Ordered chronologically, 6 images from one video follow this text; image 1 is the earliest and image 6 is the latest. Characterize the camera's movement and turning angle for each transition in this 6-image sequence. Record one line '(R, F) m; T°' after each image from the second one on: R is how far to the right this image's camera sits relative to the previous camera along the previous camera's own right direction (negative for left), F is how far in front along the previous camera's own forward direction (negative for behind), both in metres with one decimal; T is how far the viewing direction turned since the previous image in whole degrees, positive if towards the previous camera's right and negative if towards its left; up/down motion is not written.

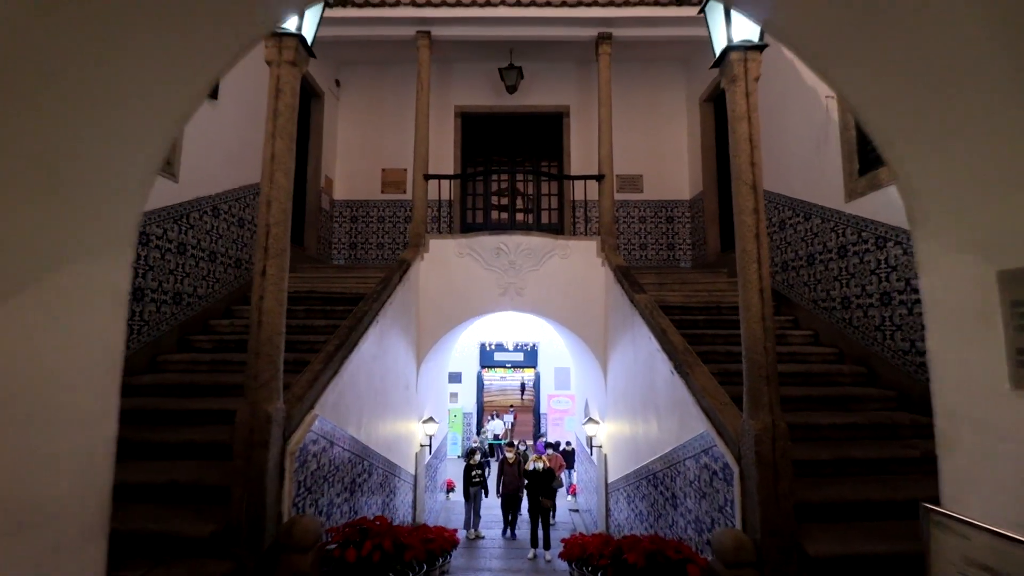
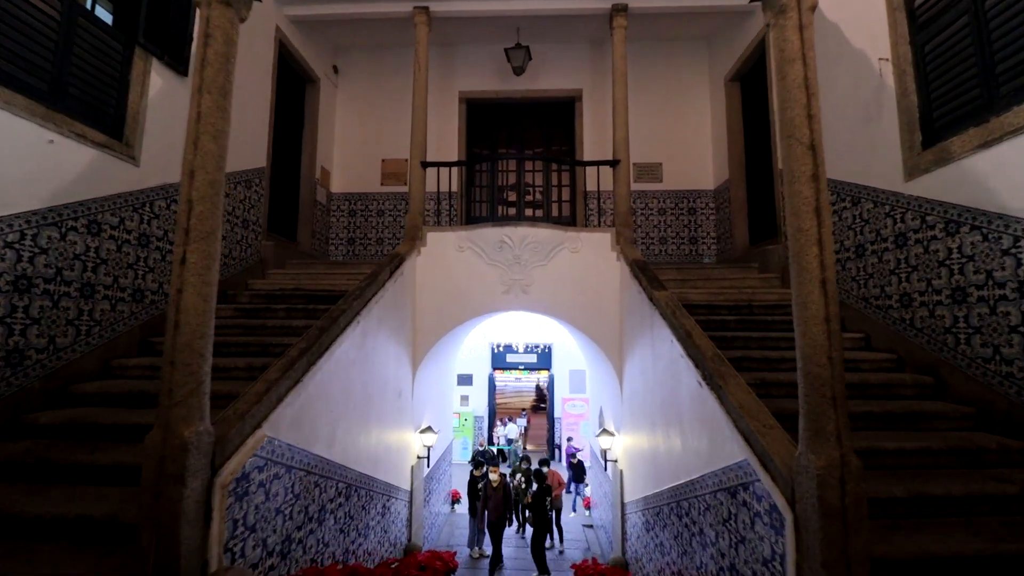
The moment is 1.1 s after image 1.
(+0.1, +0.5) m; -2°
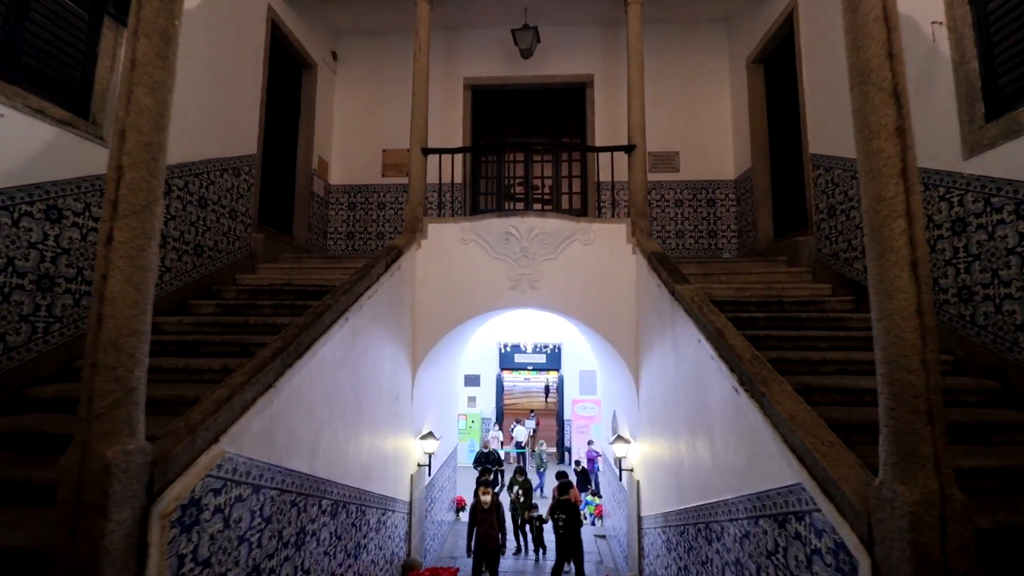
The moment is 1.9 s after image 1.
(0.0, +0.3) m; -1°
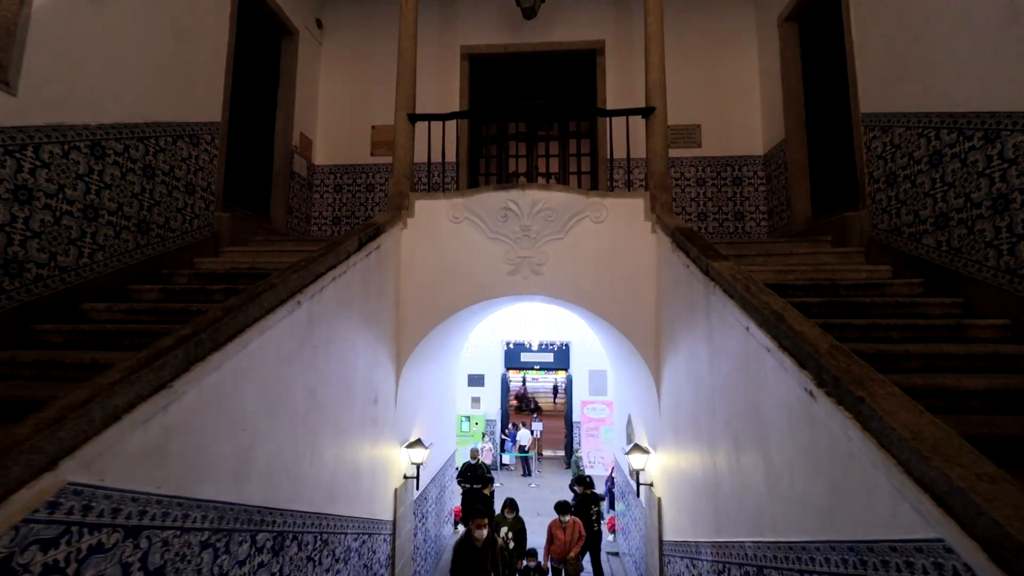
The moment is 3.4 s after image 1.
(+0.1, +0.6) m; -1°
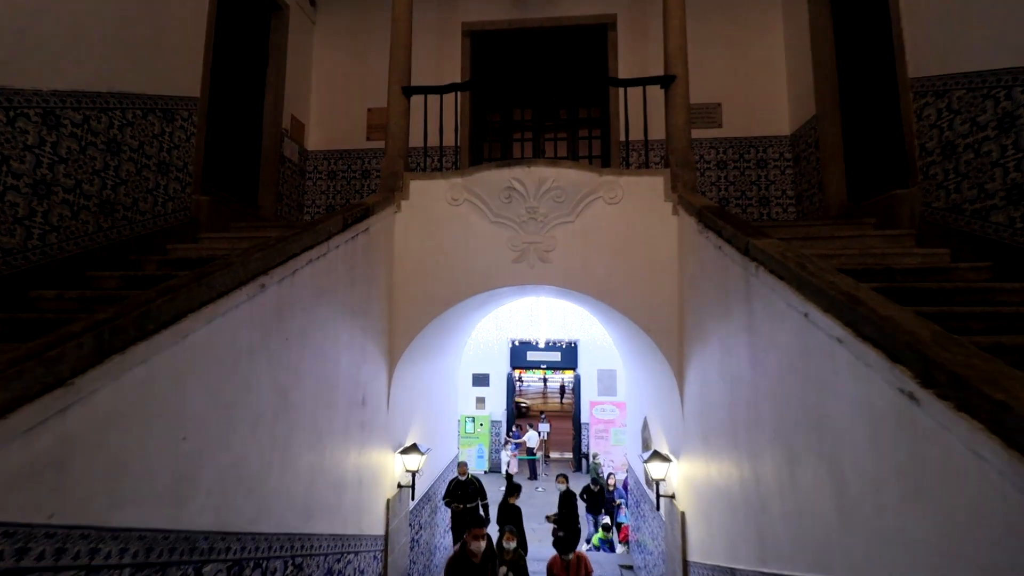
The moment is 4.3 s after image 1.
(0.0, +0.4) m; -1°
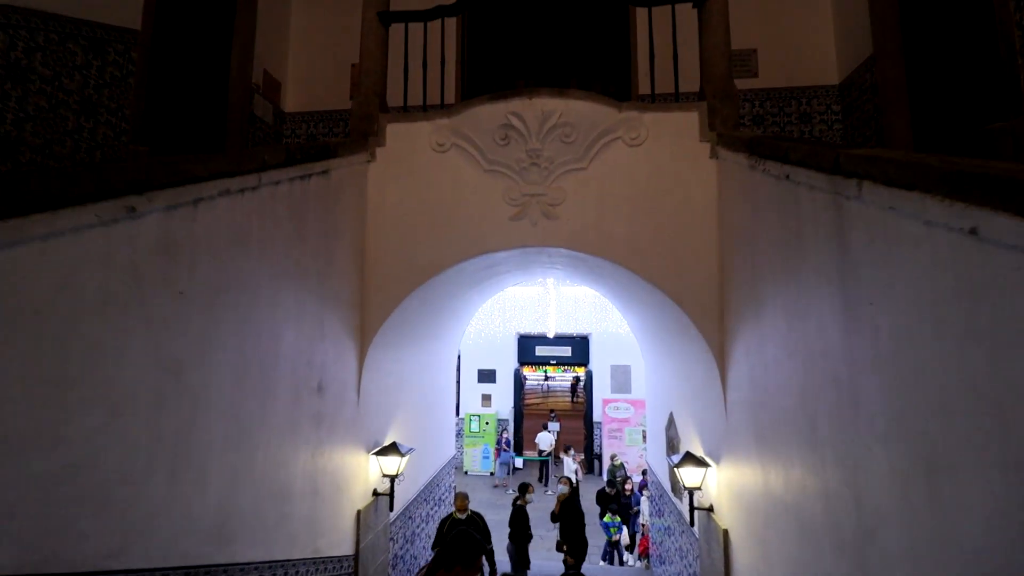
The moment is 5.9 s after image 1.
(+0.1, +0.6) m; -1°
